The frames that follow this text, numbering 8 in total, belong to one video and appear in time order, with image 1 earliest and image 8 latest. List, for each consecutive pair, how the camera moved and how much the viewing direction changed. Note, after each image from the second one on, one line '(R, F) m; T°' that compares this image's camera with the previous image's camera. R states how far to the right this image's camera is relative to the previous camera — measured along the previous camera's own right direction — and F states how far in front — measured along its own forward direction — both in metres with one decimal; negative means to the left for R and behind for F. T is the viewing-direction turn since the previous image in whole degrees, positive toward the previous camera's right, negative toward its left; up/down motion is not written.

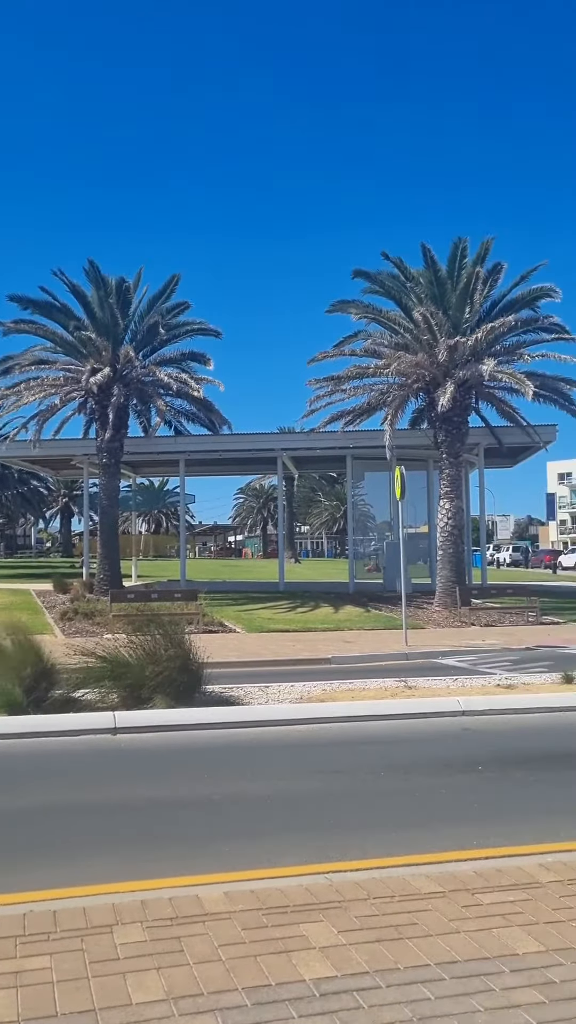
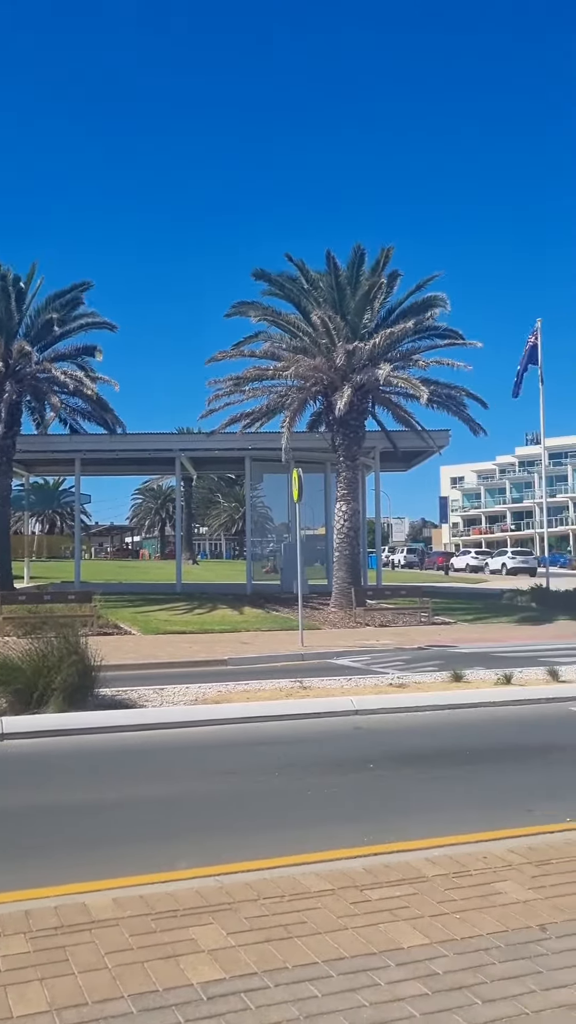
(0.0, 0.0) m; +6°
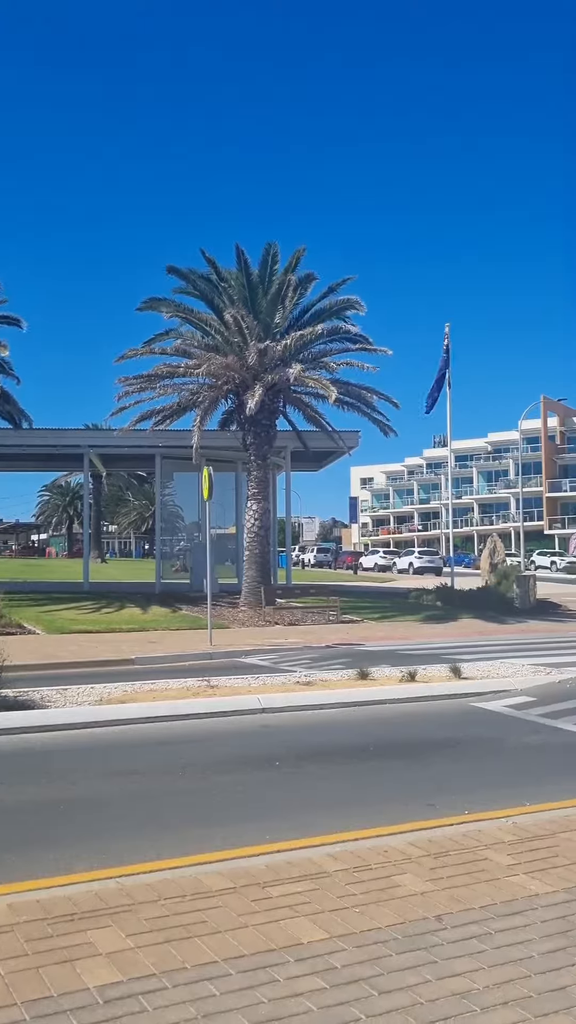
(0.0, 0.0) m; +6°
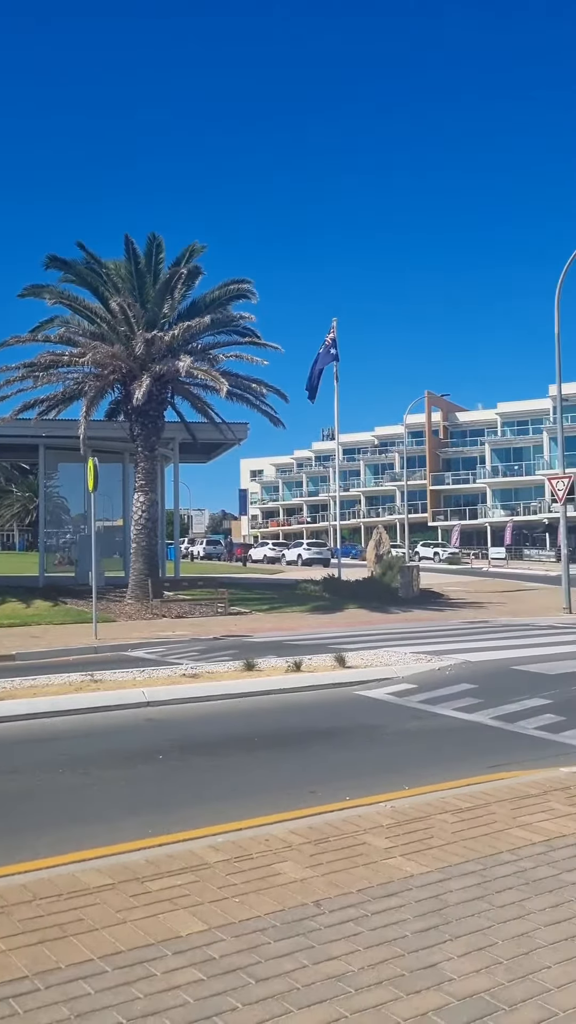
(+0.1, 0.0) m; +7°
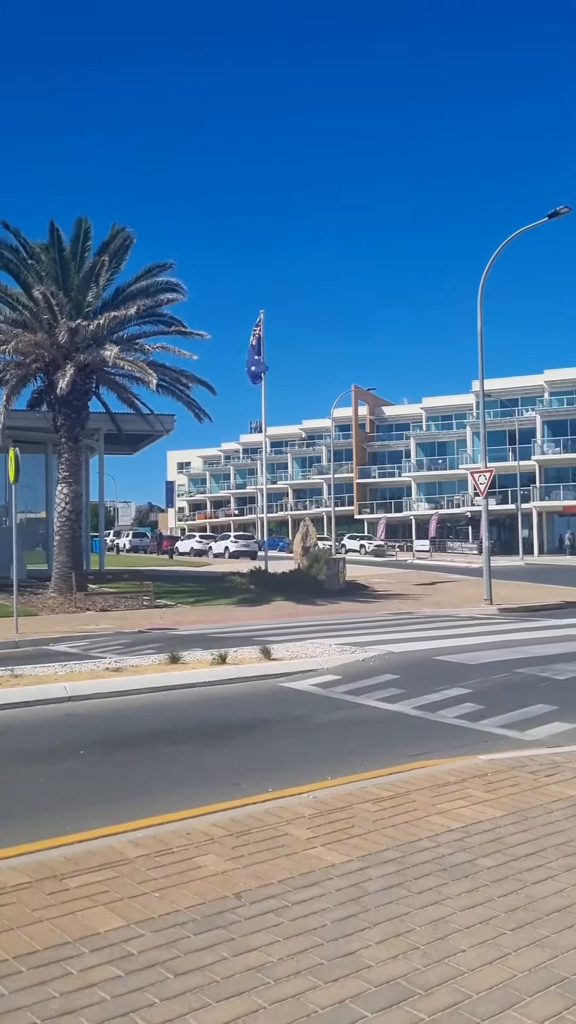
(0.0, 0.0) m; +5°
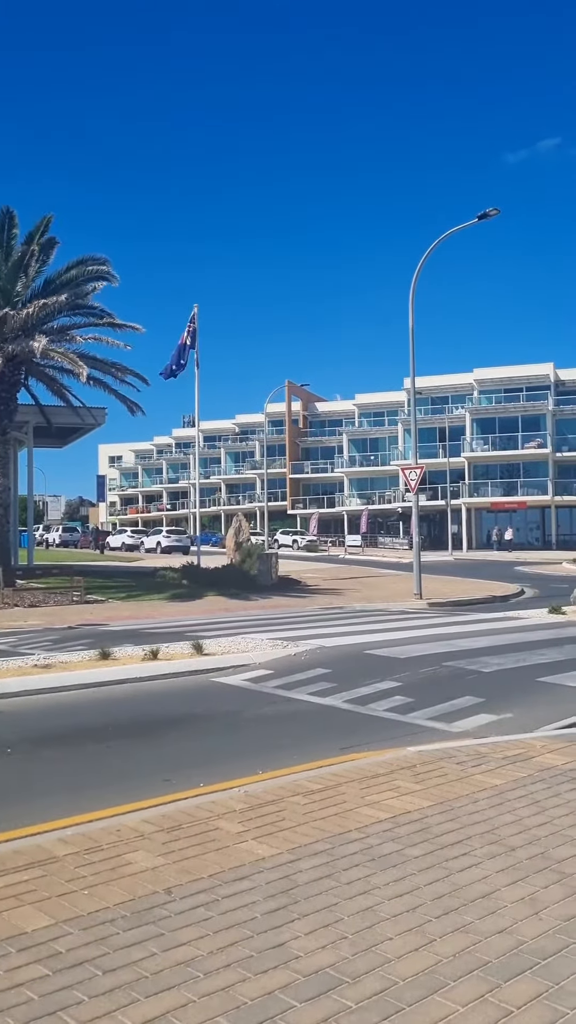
(0.0, 0.0) m; +4°
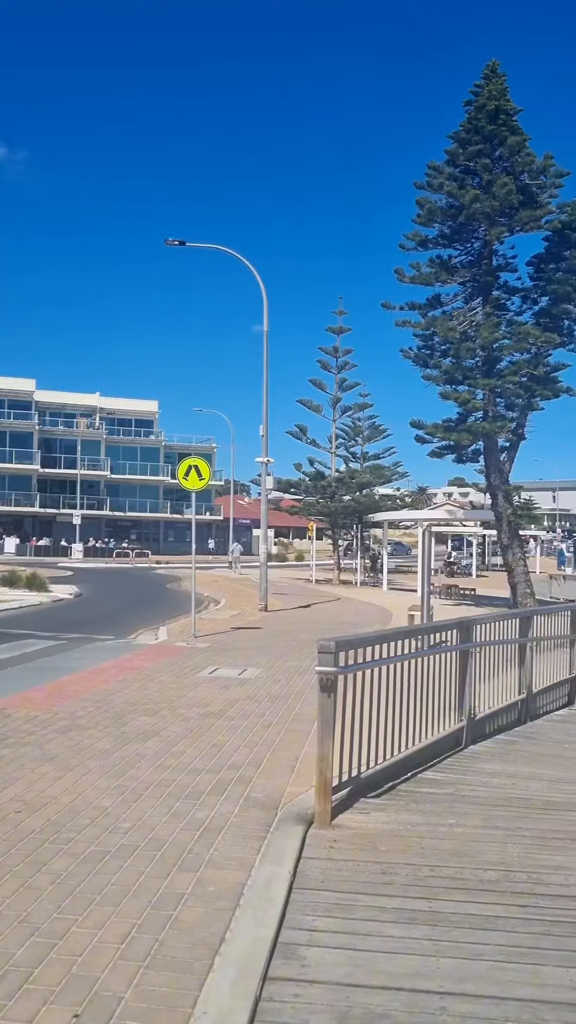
(-1.1, +2.0) m; +9°
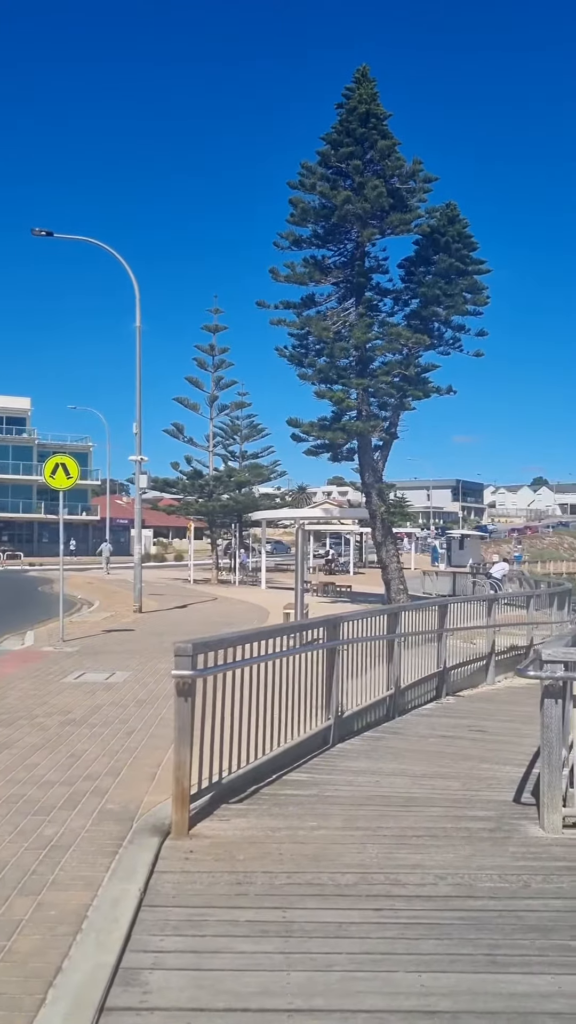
(+0.1, +0.2) m; +8°
